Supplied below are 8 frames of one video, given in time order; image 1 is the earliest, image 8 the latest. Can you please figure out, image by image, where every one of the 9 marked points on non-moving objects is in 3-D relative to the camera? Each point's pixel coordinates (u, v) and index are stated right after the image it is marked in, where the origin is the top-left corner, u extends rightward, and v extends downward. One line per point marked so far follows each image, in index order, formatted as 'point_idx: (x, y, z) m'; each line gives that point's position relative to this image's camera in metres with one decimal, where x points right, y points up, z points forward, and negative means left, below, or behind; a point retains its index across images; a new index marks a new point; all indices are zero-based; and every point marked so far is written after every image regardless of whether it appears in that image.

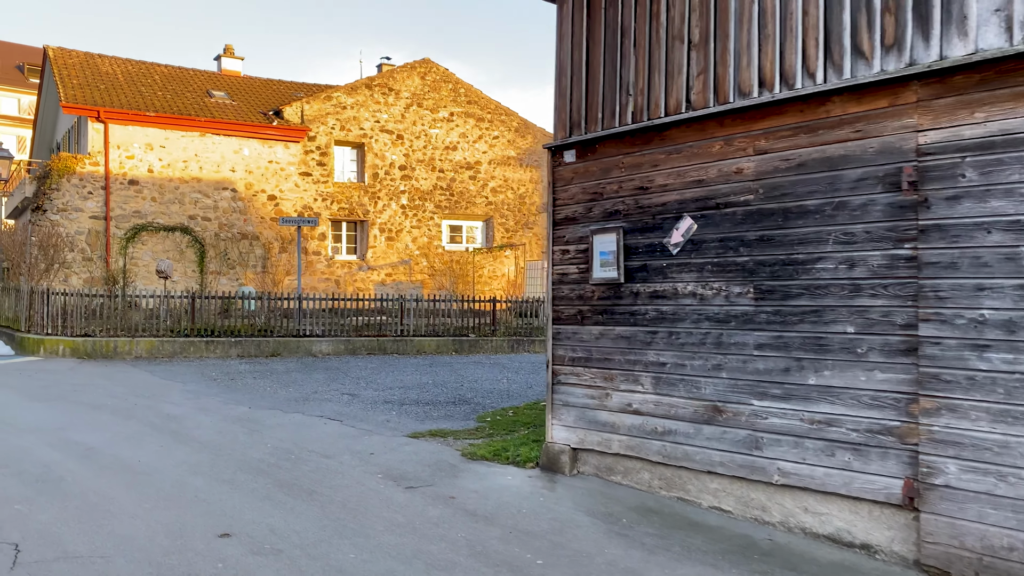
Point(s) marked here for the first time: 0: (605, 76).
0: (+0.7, +1.6, +6.6) m
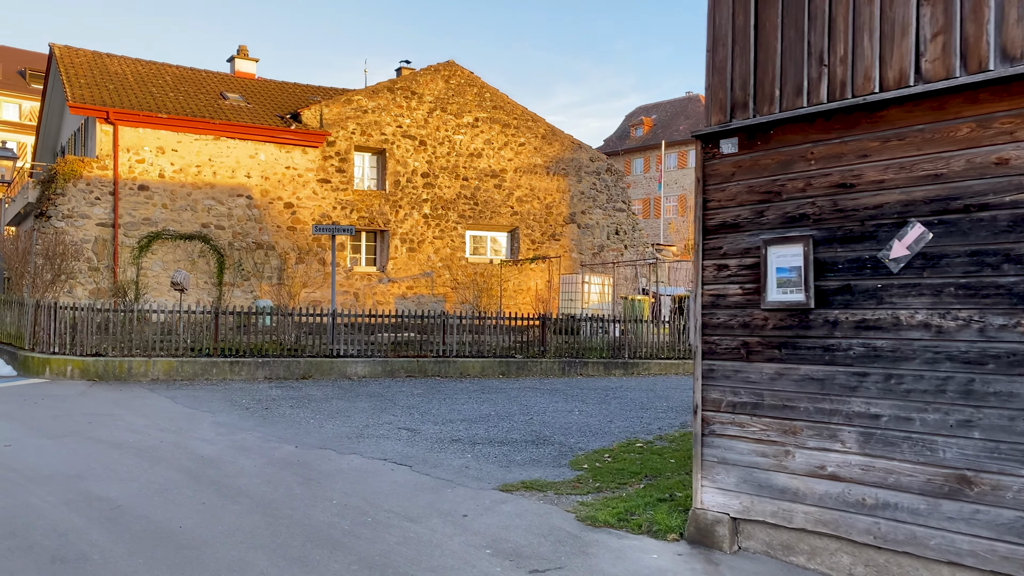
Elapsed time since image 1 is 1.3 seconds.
0: (+1.7, +1.5, +5.1) m
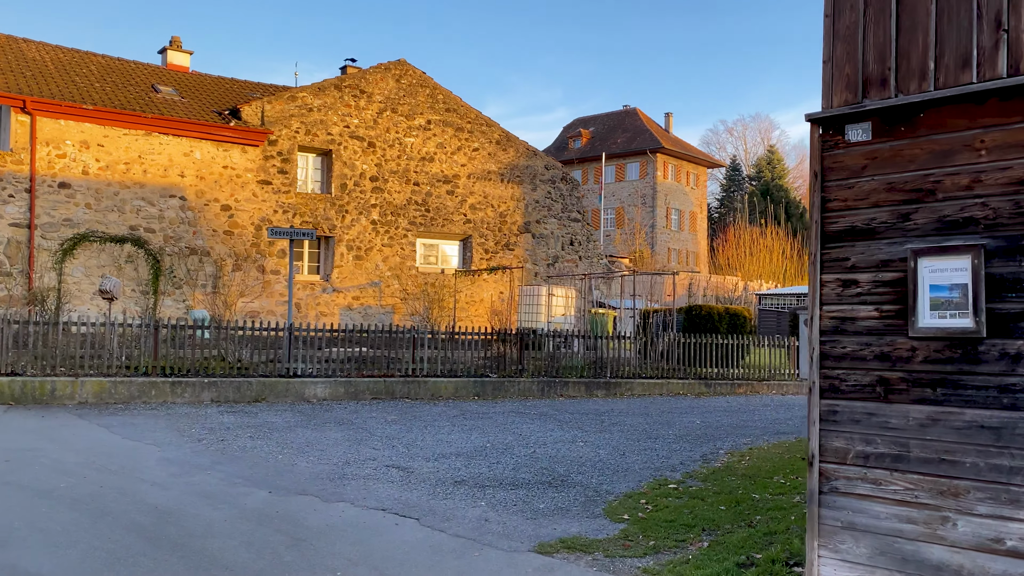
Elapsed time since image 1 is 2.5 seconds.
0: (+2.1, +1.4, +4.1) m
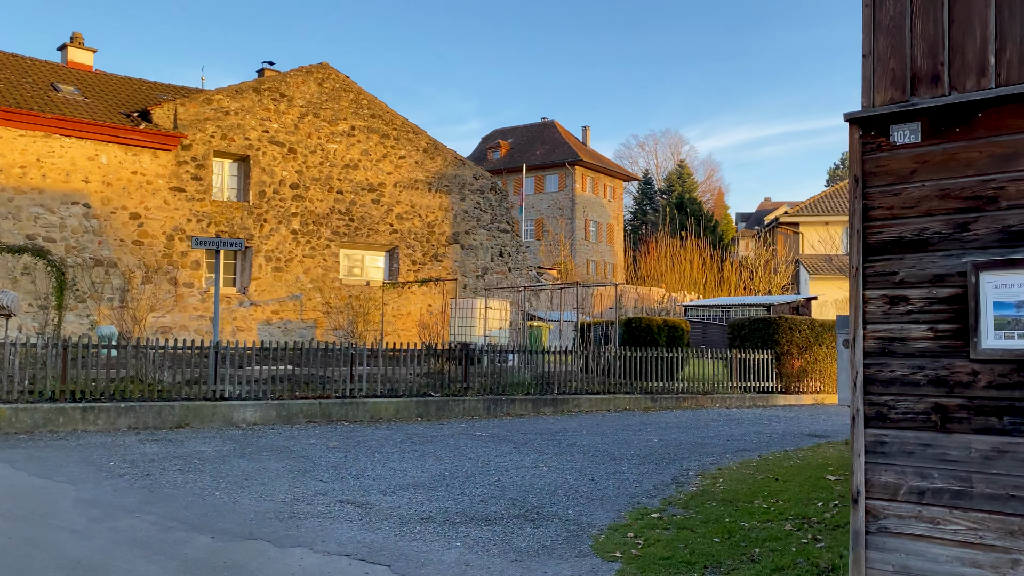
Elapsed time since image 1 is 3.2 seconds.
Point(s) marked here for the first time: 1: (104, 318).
0: (+2.2, +1.3, +3.8) m
1: (-8.6, -0.6, +17.8) m
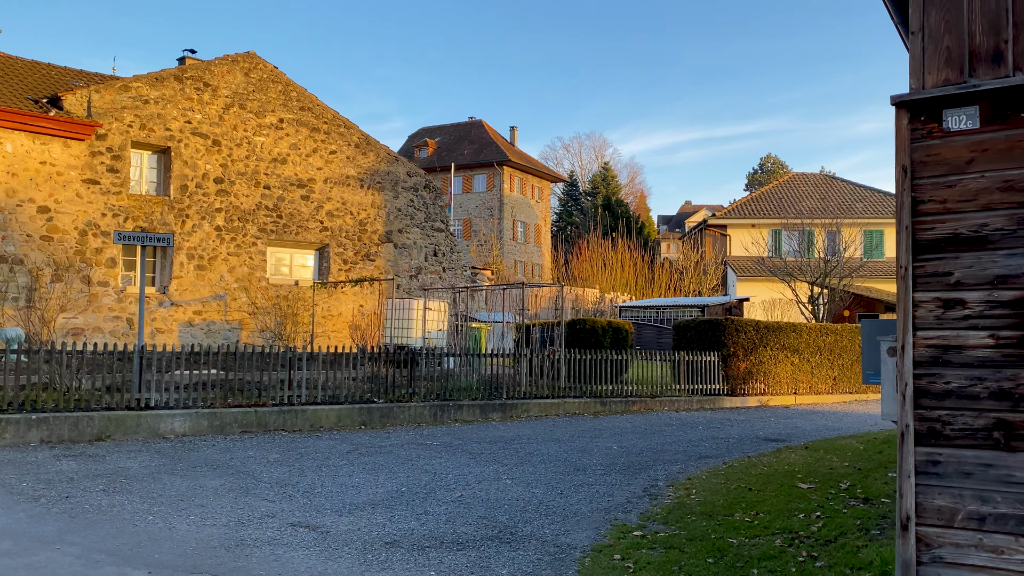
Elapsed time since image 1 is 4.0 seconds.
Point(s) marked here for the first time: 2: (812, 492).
0: (+2.2, +1.3, +3.4) m
1: (-9.7, -0.6, +16.4) m
2: (+2.8, -1.9, +8.0) m
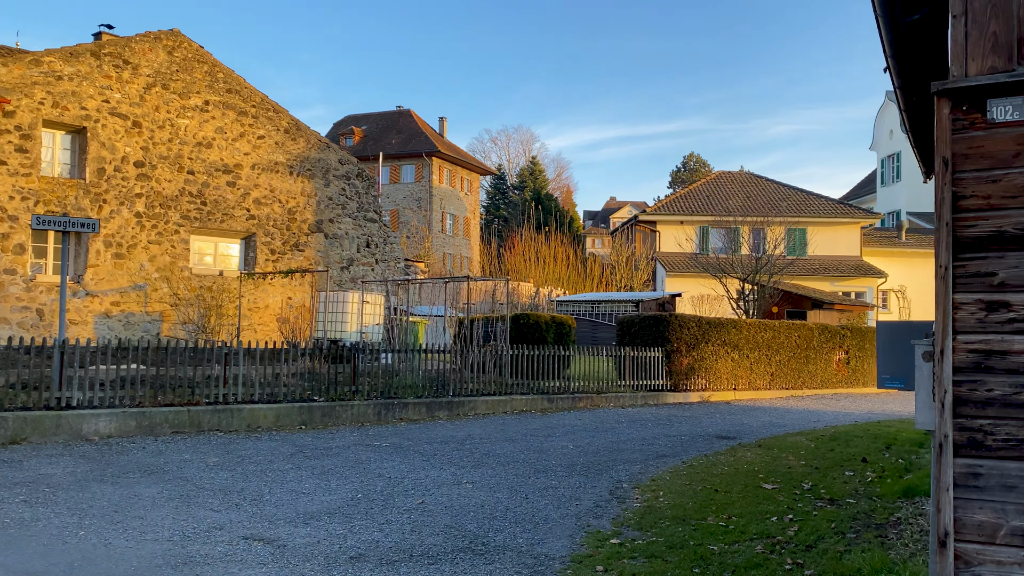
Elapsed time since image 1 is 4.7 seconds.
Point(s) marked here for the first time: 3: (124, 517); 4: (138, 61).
0: (+2.3, +1.3, +3.2) m
1: (-10.8, -0.4, +15.1) m
2: (+2.5, -1.9, +7.8) m
3: (-2.9, -1.7, +6.2) m
4: (-8.2, +5.1, +18.7) m
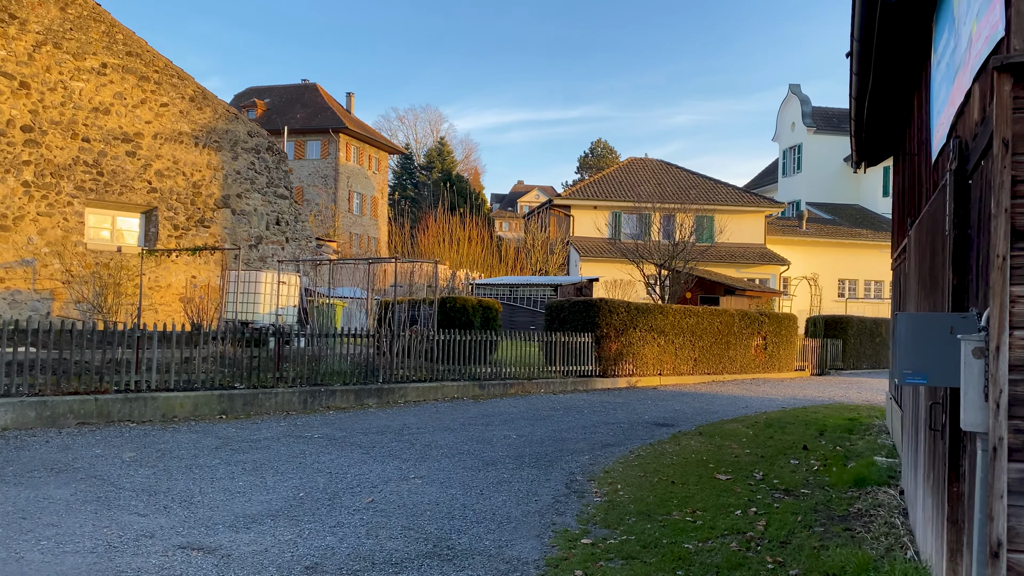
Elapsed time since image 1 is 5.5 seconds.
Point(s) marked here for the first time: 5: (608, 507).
0: (+2.5, +1.3, +3.0) m
1: (-11.9, +0.1, +13.3) m
2: (+2.0, -1.8, +7.7) m
3: (-3.1, -1.5, +5.5) m
4: (-9.7, +5.6, +17.1) m
5: (+0.7, -1.7, +6.7) m
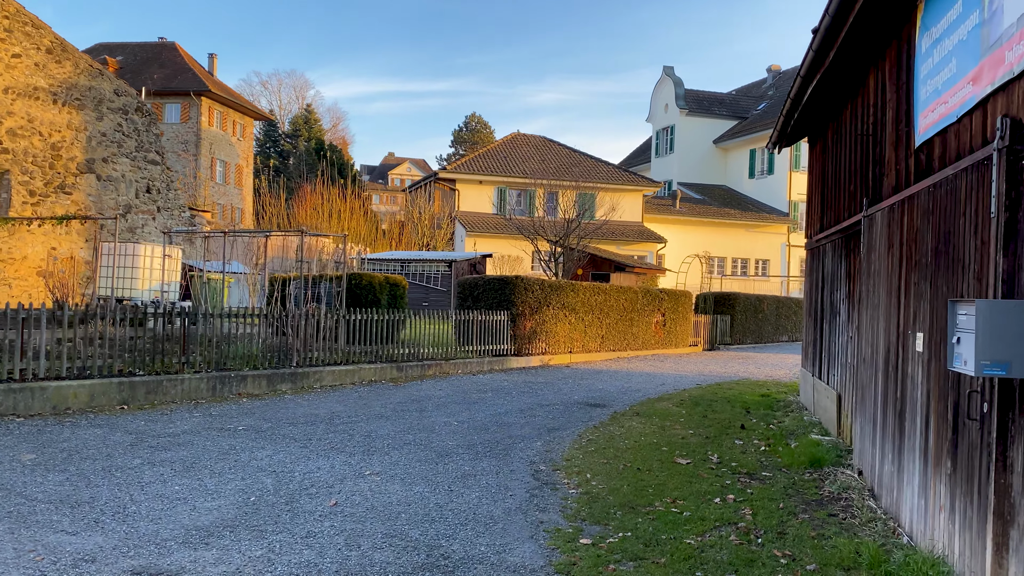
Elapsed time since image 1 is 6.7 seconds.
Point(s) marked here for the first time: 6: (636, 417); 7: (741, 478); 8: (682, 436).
0: (+2.8, +1.3, +2.8) m
1: (-13.0, +0.5, +10.8) m
2: (+1.6, -1.6, +7.5) m
3: (-3.1, -1.4, +4.5) m
4: (-11.4, +6.1, +14.7) m
5: (+0.6, -1.6, +6.3) m
6: (+1.5, -1.5, +10.1) m
7: (+2.0, -1.6, +7.3) m
8: (+1.8, -1.6, +9.1) m
